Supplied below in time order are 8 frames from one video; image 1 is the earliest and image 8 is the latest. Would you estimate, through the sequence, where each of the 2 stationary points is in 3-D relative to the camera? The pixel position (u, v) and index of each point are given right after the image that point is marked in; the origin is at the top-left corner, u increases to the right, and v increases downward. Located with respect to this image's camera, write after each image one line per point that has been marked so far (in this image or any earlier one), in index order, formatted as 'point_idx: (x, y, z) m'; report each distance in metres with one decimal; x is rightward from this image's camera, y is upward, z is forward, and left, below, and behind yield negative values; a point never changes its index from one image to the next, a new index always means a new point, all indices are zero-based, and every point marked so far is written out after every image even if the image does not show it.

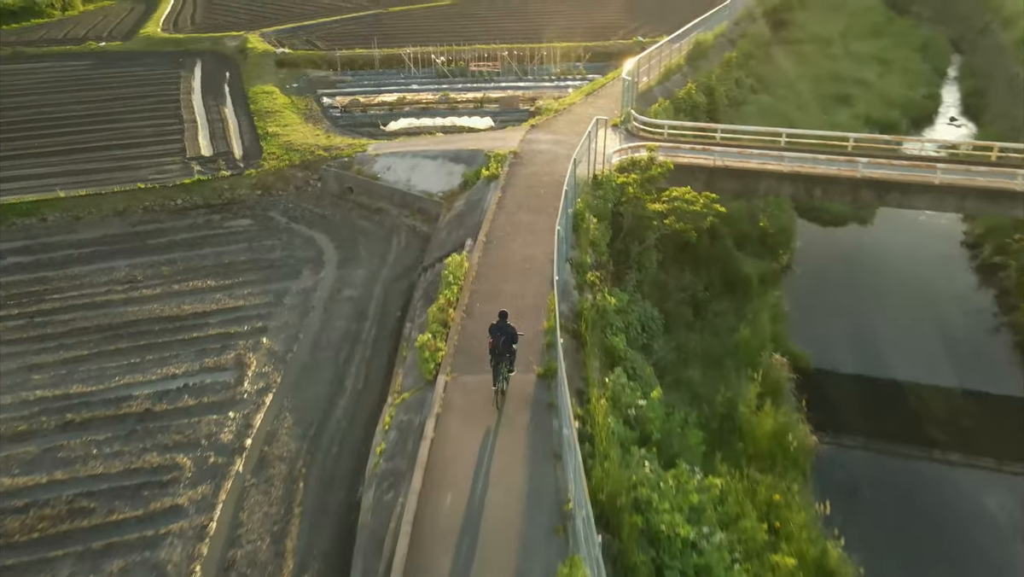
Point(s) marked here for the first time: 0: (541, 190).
0: (+0.6, +2.1, +16.0) m
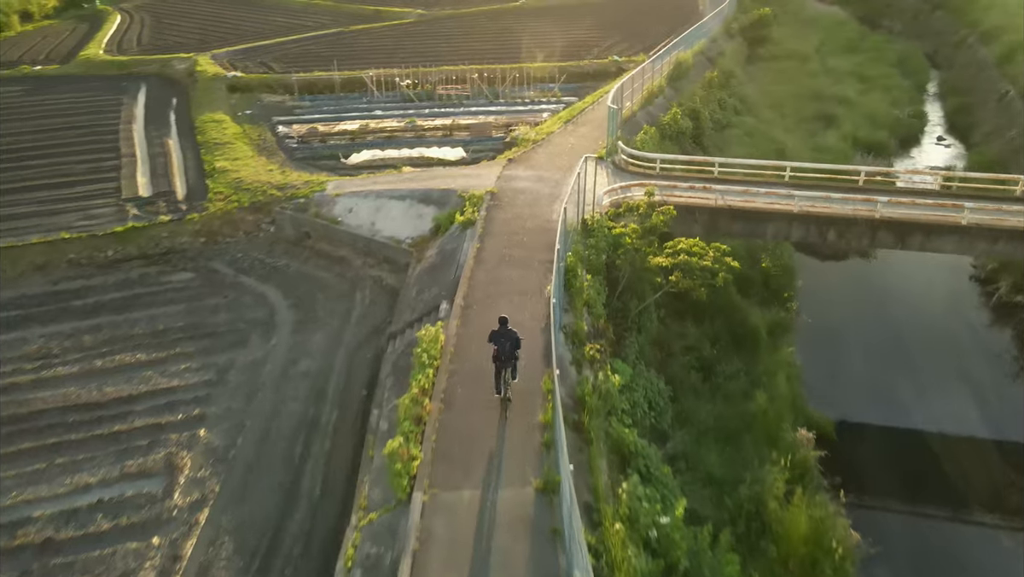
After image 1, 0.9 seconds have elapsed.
0: (+0.2, +0.9, +14.1) m
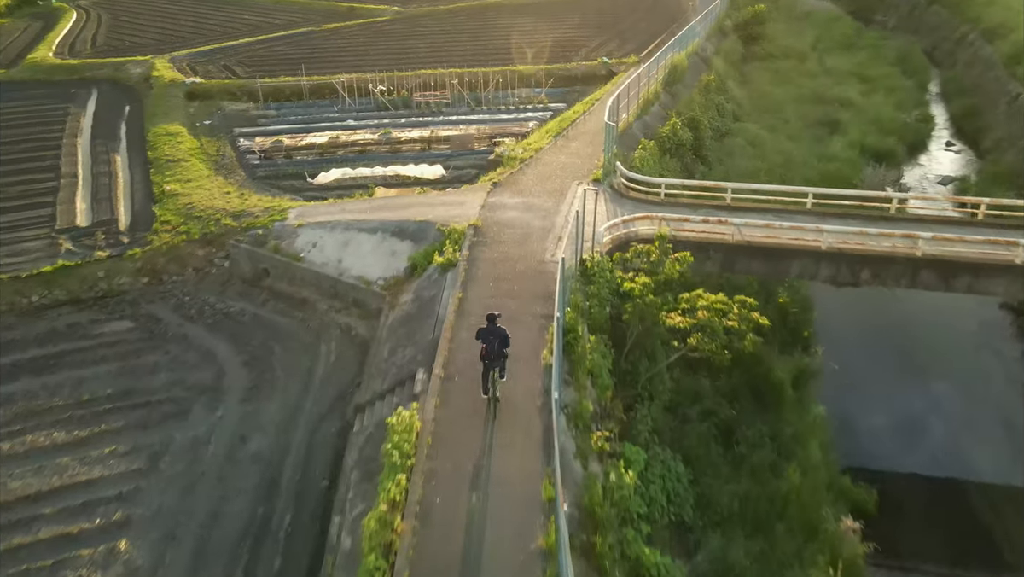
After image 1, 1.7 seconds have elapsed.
0: (0.0, 0.0, +12.1) m
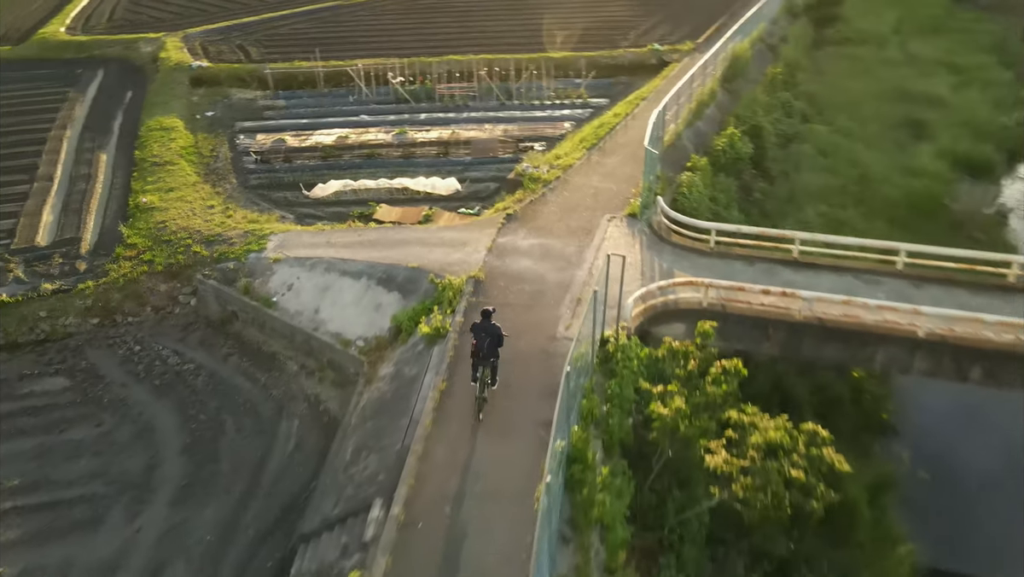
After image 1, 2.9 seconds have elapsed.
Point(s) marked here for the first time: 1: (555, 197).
0: (0.0, -1.1, +9.5) m
1: (+0.8, +1.8, +14.3) m
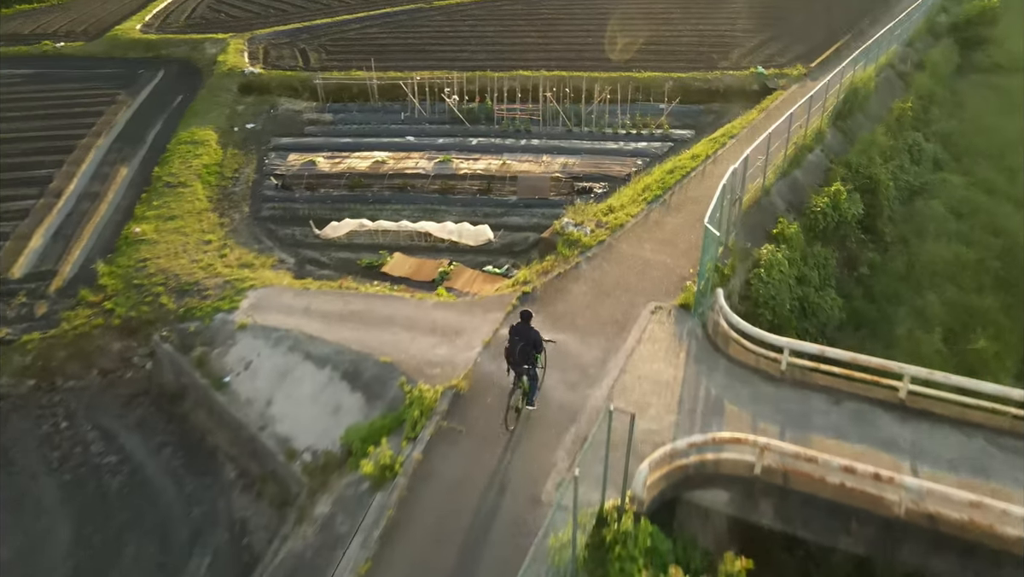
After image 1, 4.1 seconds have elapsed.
0: (-0.5, -2.5, +6.7) m
1: (+1.2, +0.3, +11.3) m
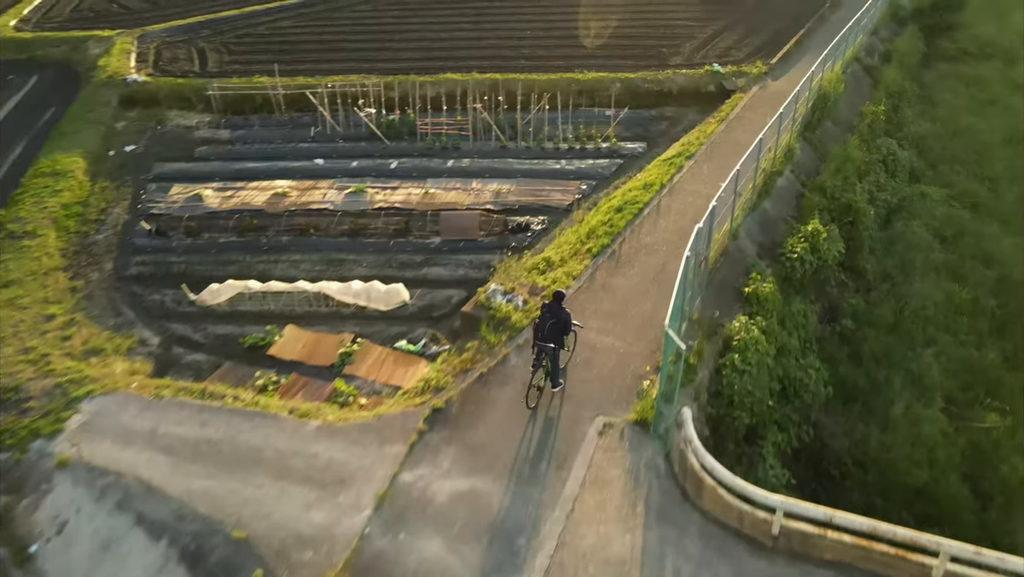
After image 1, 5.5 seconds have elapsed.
0: (-1.2, -3.9, +4.3) m
1: (+0.1, -0.9, +8.9) m
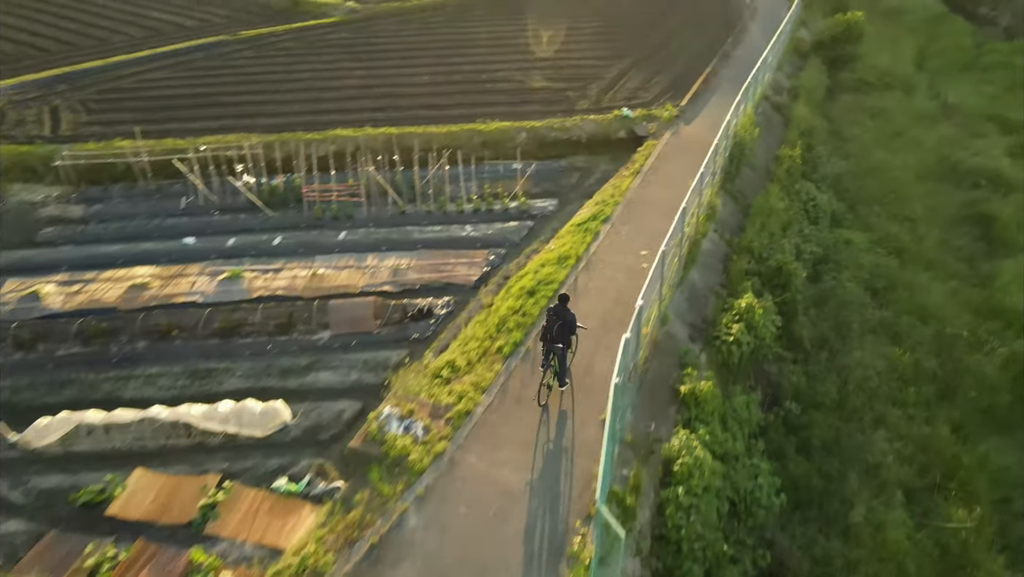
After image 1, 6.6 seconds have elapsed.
0: (-1.5, -5.2, +2.3) m
1: (-0.9, -2.3, +7.1) m
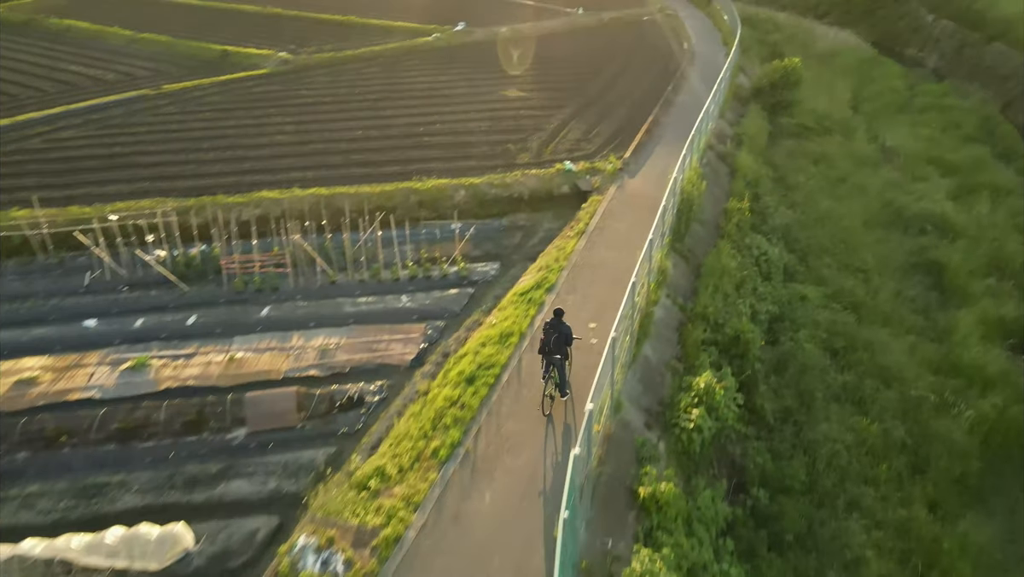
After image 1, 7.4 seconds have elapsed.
0: (-1.6, -6.0, +0.8) m
1: (-1.4, -3.3, +5.8) m
